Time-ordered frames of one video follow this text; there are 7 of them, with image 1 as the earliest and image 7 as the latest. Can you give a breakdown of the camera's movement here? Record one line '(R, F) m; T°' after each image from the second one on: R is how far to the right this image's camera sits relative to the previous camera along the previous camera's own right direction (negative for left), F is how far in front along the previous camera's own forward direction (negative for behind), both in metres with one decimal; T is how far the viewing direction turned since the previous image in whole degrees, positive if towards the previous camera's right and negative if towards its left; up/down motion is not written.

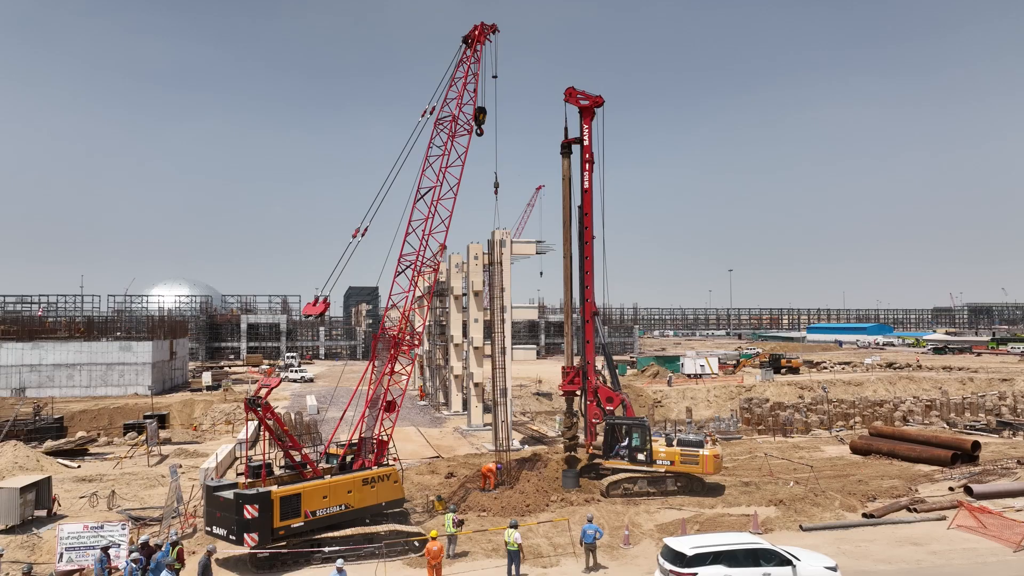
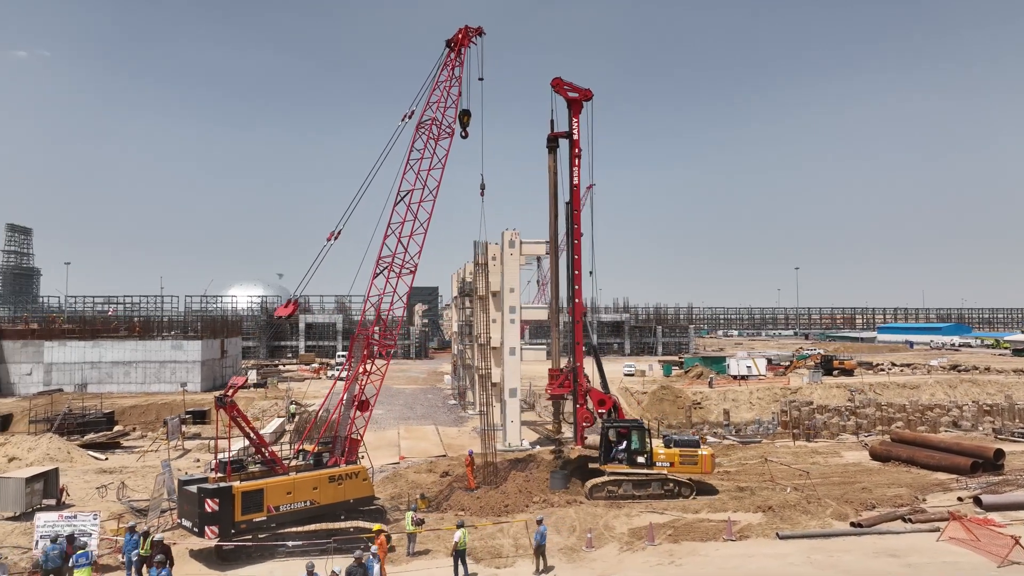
(+1.8, +0.1) m; -4°
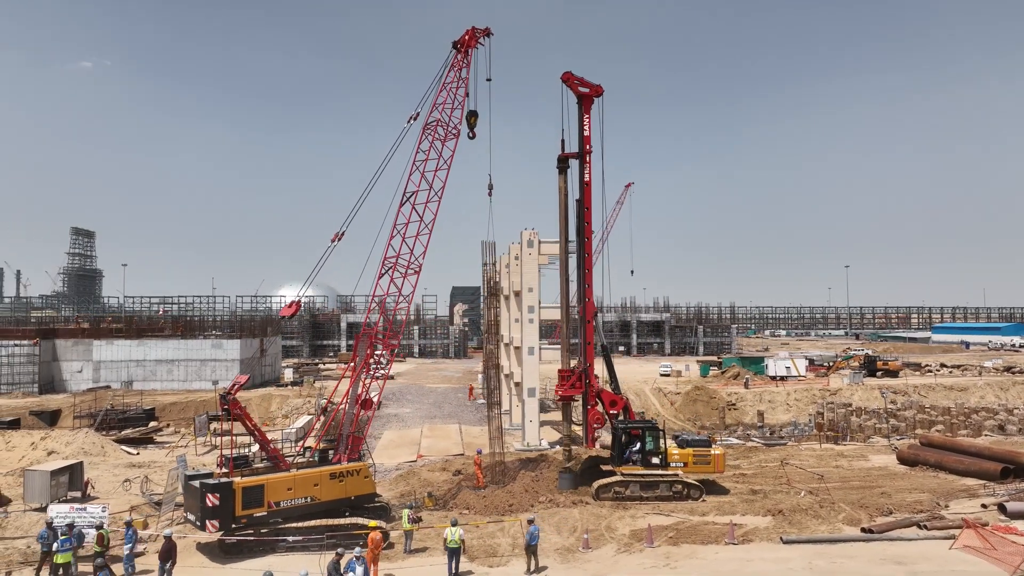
(+0.9, 0.0) m; -3°
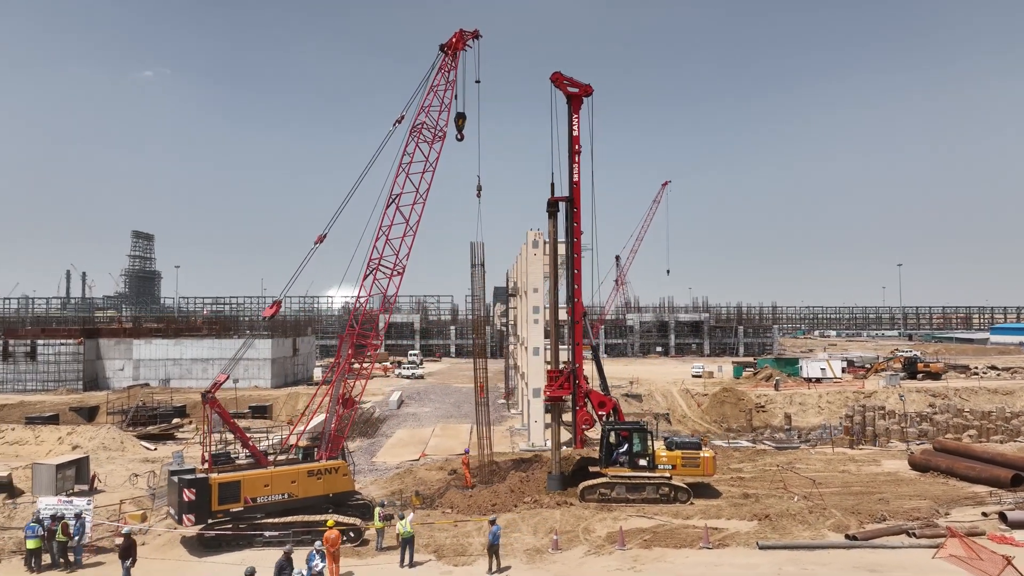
(+1.3, 0.0) m; -3°
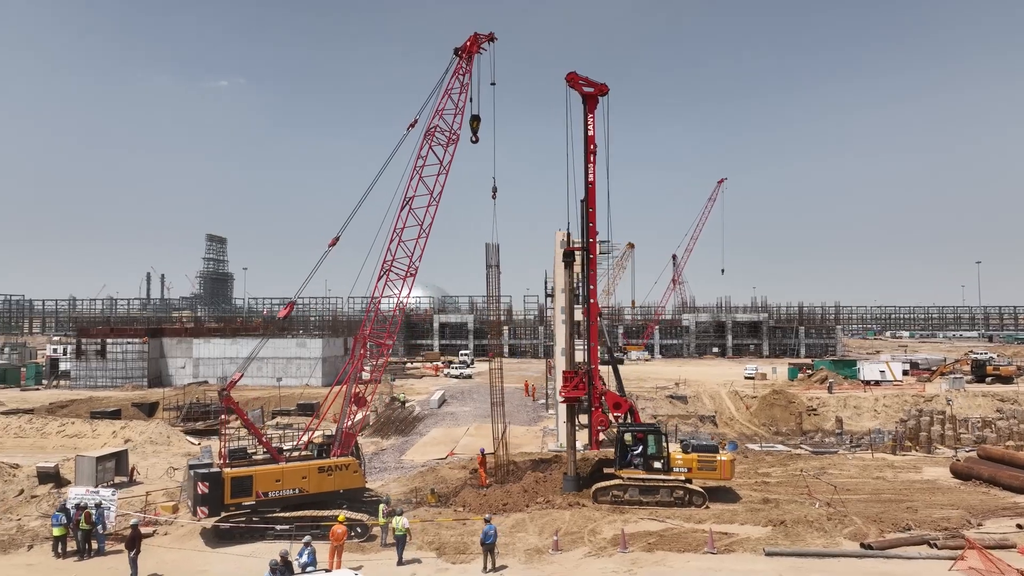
(+1.1, -0.1) m; -5°
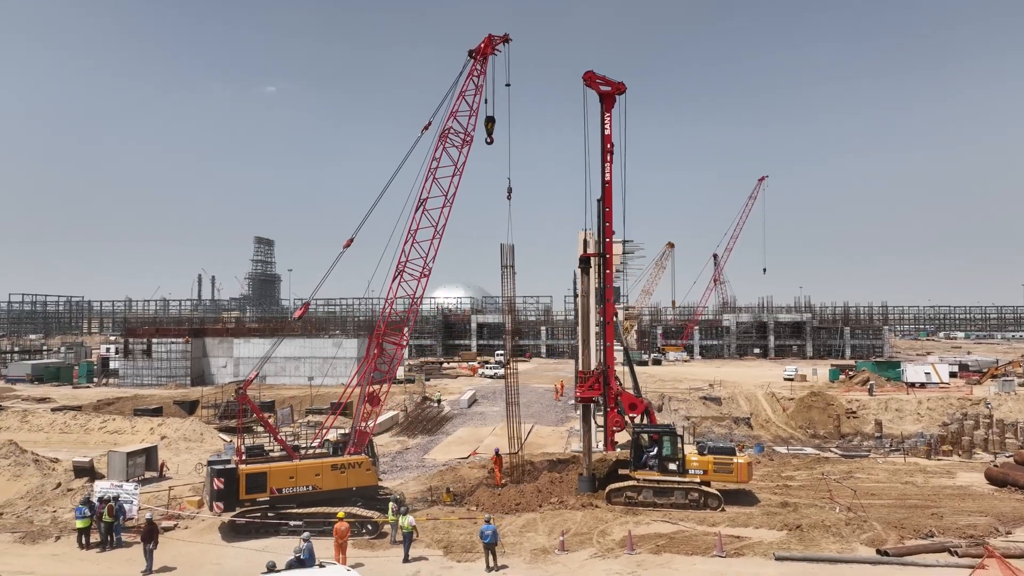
(+0.6, -0.1) m; -3°
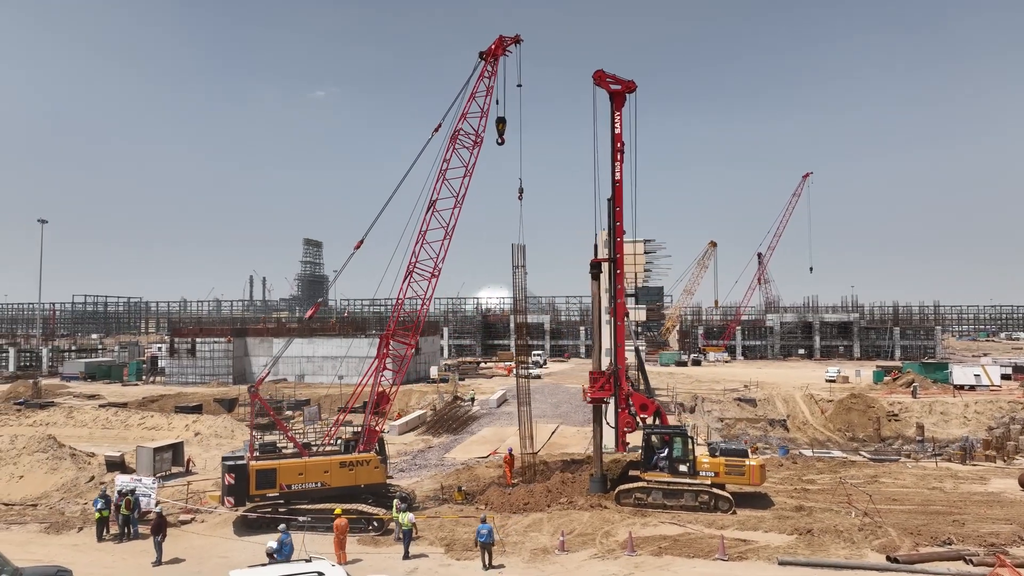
(+0.8, -0.1) m; -3°
